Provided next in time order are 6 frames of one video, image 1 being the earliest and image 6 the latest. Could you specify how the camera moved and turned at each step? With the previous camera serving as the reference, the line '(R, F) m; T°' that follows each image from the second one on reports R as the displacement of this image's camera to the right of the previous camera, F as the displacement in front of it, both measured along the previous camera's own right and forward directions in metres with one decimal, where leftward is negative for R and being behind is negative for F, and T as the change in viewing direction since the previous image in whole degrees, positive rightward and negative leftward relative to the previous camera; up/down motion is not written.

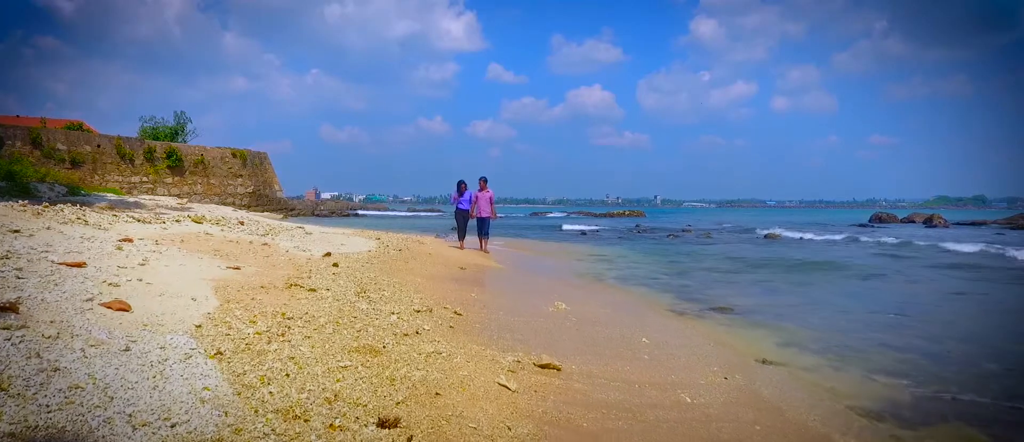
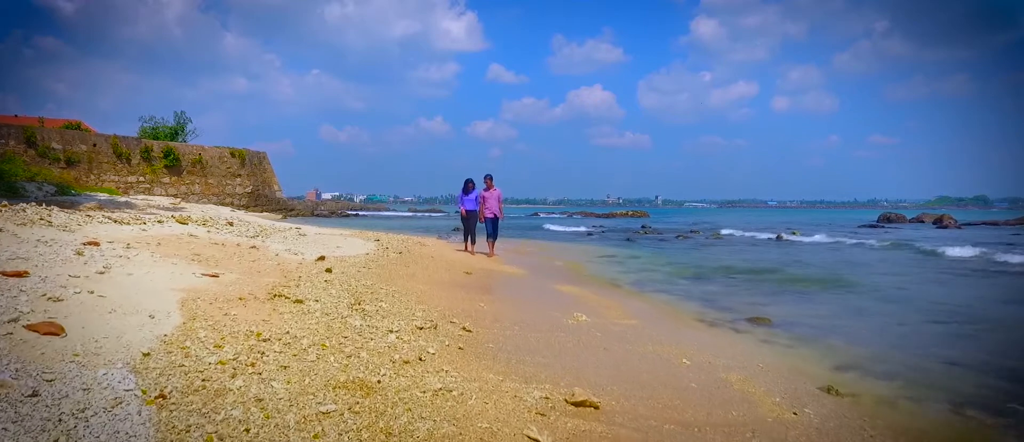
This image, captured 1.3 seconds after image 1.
(-0.2, +0.8) m; 0°
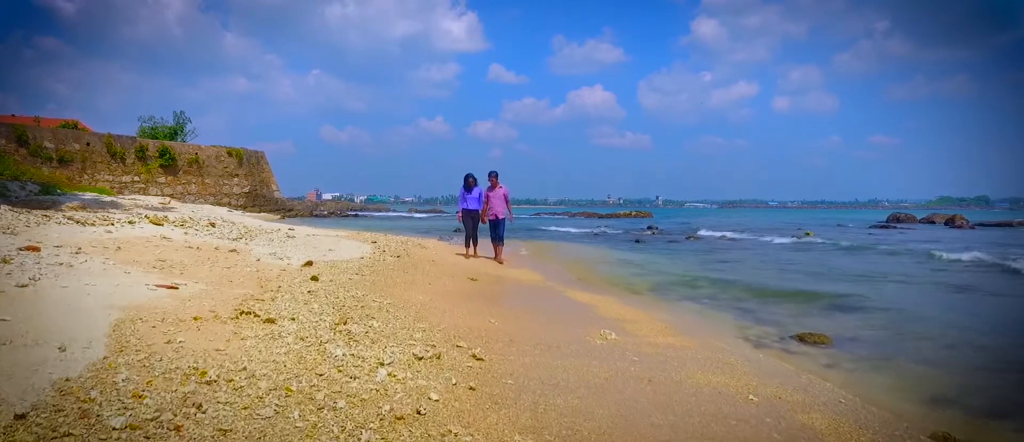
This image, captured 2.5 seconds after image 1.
(-0.2, +0.9) m; 0°
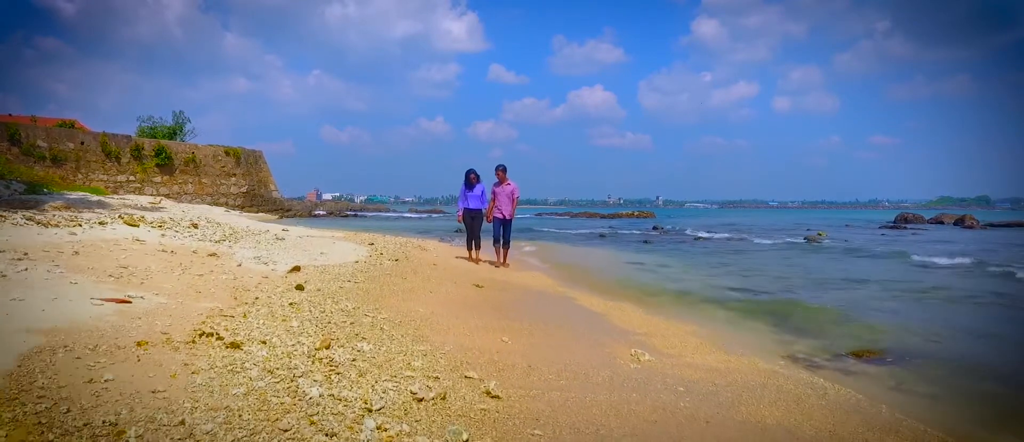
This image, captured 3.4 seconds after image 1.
(-0.1, +0.8) m; 0°
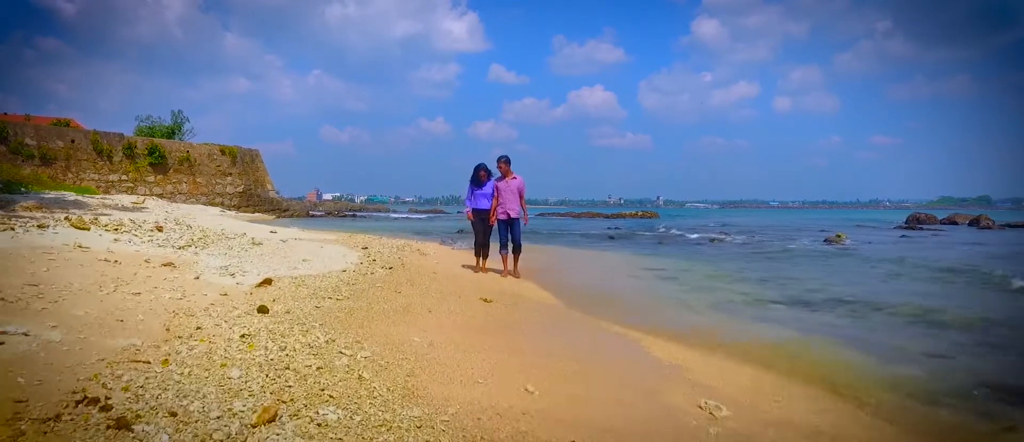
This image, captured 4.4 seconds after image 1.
(-0.2, +1.2) m; 0°
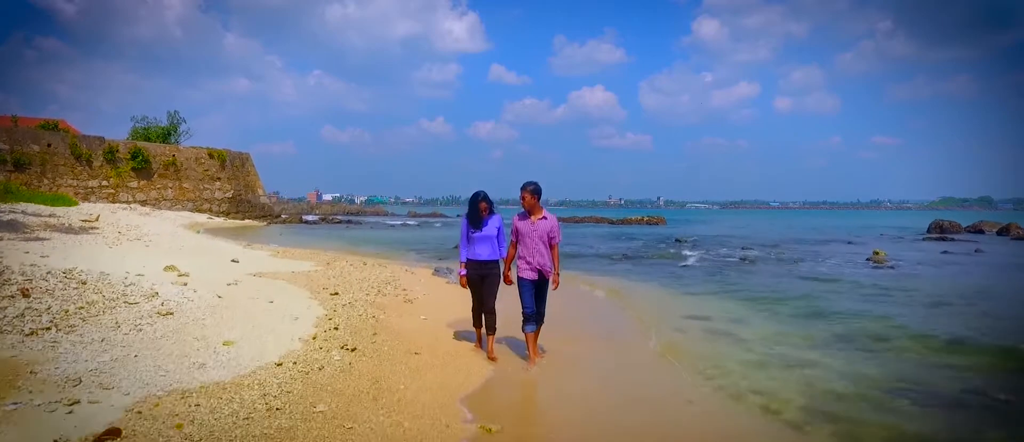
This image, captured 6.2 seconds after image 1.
(-0.2, +2.4) m; 0°
